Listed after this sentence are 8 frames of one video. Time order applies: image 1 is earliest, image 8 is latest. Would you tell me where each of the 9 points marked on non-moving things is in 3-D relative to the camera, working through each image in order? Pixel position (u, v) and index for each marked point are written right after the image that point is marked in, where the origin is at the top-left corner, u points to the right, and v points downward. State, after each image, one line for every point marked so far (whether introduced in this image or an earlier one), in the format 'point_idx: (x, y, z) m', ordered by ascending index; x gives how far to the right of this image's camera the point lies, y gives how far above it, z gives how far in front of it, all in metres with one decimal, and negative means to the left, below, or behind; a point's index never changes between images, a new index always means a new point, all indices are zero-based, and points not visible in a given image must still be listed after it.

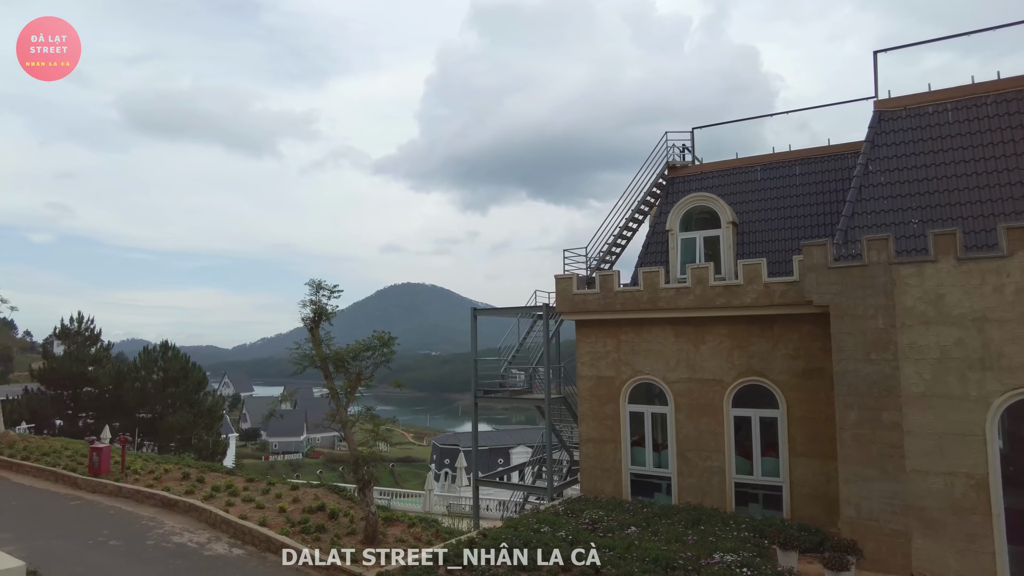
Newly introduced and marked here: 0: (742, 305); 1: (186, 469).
0: (+4.9, -0.4, +11.8) m
1: (-7.1, -4.0, +12.2) m
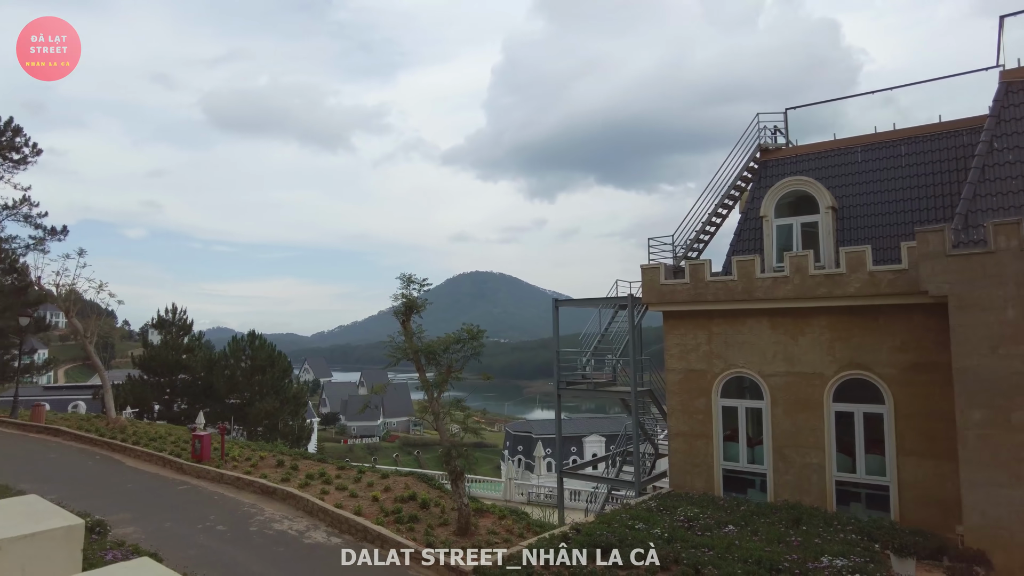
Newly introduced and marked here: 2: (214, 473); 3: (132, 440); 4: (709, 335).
0: (+6.6, -0.1, +11.0) m
1: (-5.2, -3.8, +12.7) m
2: (-5.9, -3.7, +10.9) m
3: (-8.9, -3.6, +12.9) m
4: (+4.4, -1.0, +12.4) m
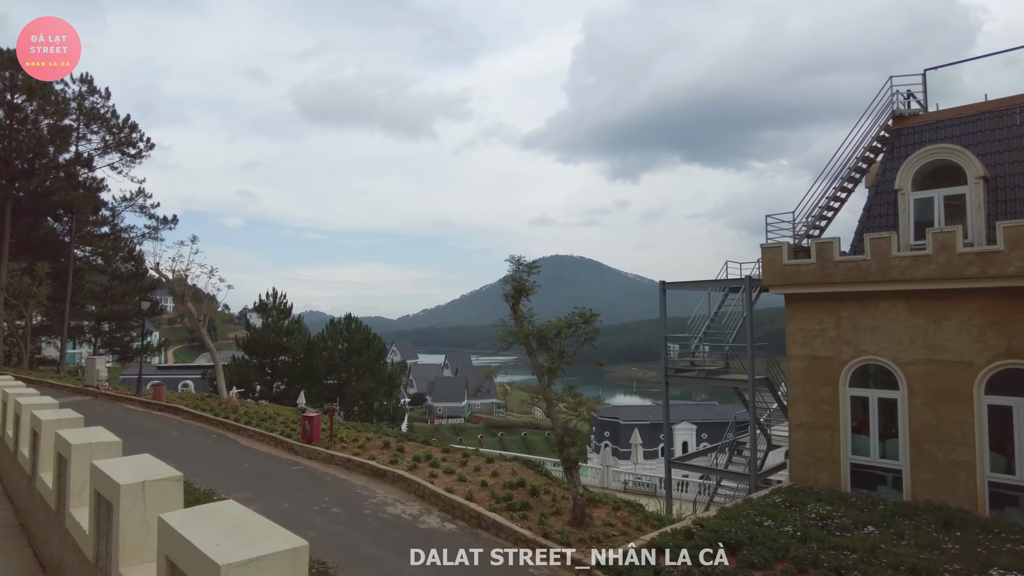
0: (+8.6, +0.2, +9.6) m
1: (-2.9, -3.5, +12.9) m
2: (-3.8, -3.3, +11.2) m
3: (-6.5, -3.2, +13.6) m
4: (+6.6, -0.6, +11.3) m
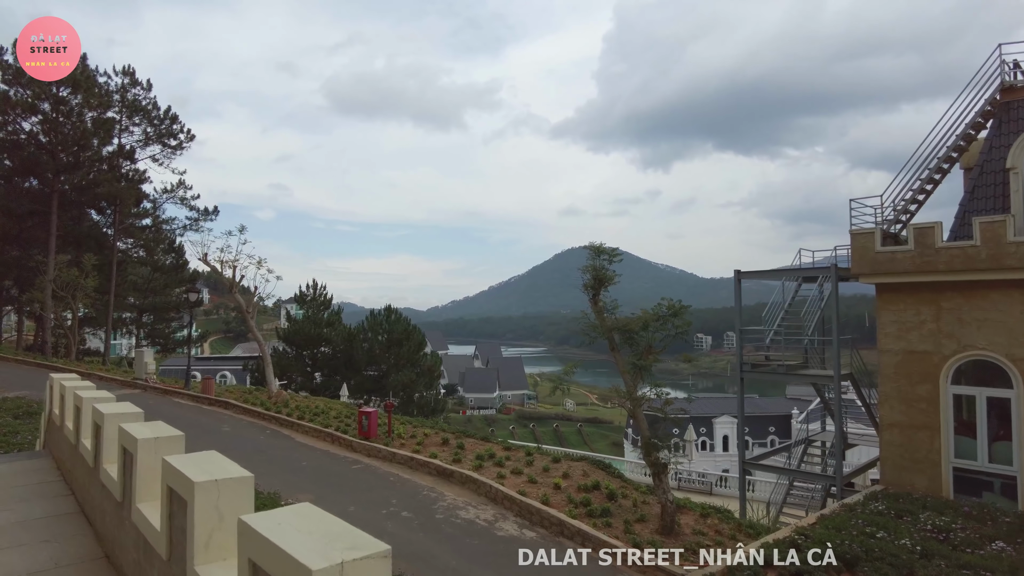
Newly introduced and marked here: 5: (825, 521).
0: (+9.8, +0.4, +8.5) m
1: (-1.5, -3.3, +12.4) m
2: (-2.5, -3.2, +10.7) m
3: (-5.1, -3.0, +13.2) m
4: (+7.8, -0.4, +10.3) m
5: (+4.7, -3.5, +8.3) m
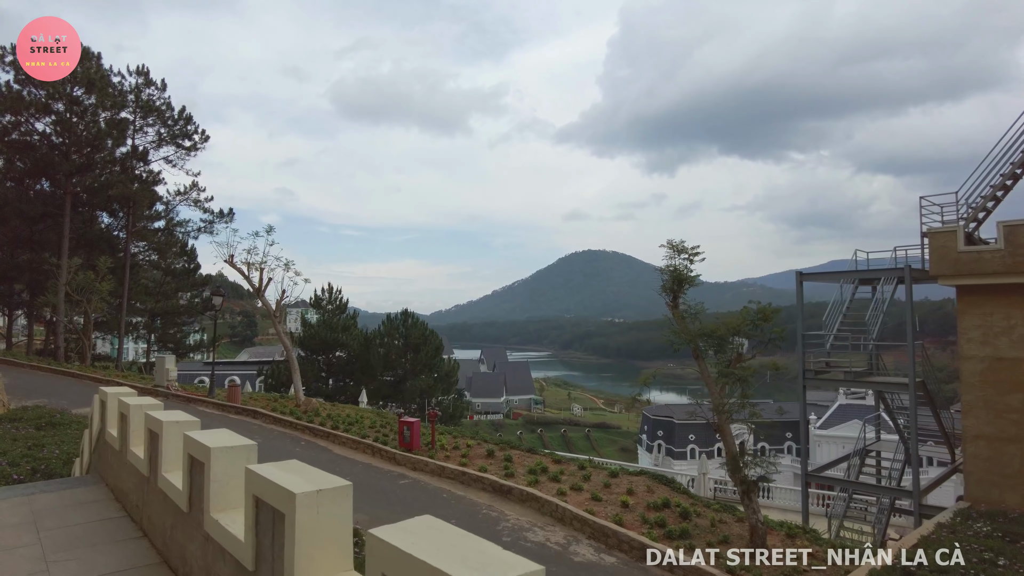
0: (+10.8, +0.4, +7.8) m
1: (-0.5, -3.3, +11.7) m
2: (-1.5, -3.2, +10.0) m
3: (-4.1, -3.1, +12.5) m
4: (+8.9, -0.4, +9.6) m
5: (+5.7, -3.5, +7.6) m
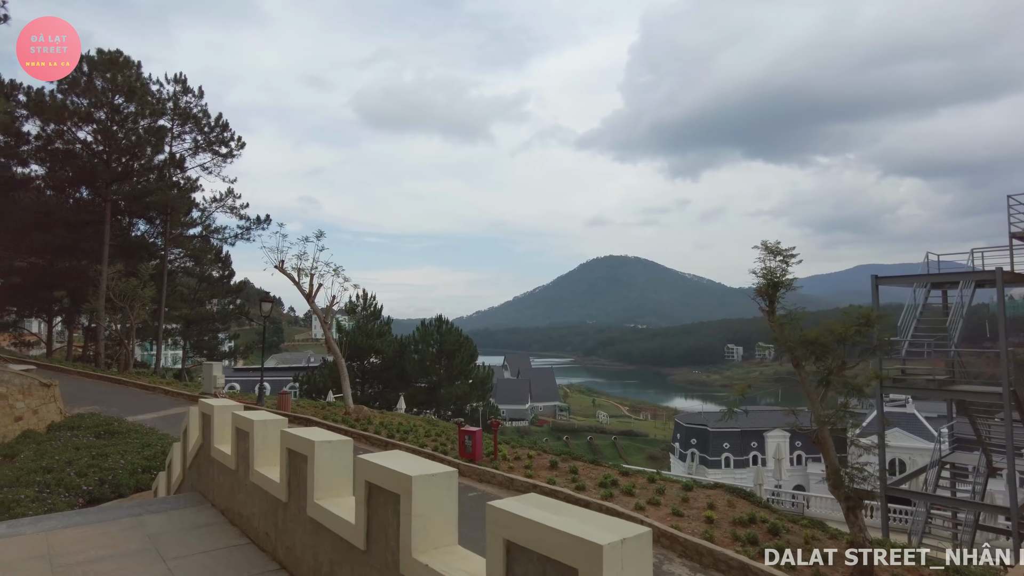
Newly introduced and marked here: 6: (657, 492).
0: (+11.9, +0.4, +7.0) m
1: (+0.7, -3.4, +11.3) m
2: (-0.3, -3.3, +9.7) m
3: (-2.8, -3.2, +12.2) m
4: (+10.0, -0.5, +8.9) m
5: (+6.8, -3.5, +6.9) m
6: (+2.5, -3.4, +9.3) m
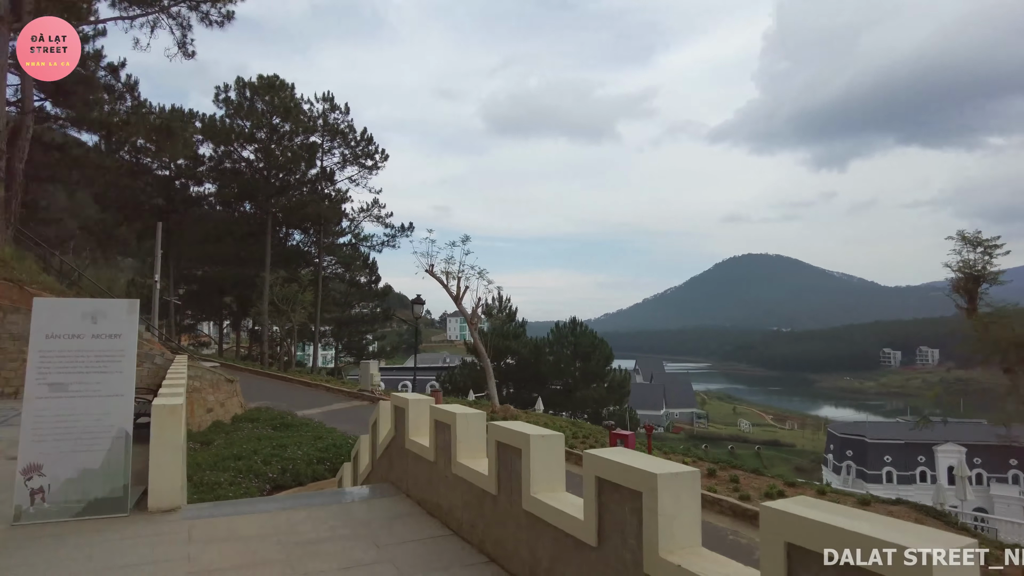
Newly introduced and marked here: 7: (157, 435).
0: (+13.6, +0.6, +4.1) m
1: (+3.7, -3.4, +10.7) m
2: (+2.4, -3.3, +9.4) m
3: (+0.5, -3.2, +12.4) m
4: (+12.2, -0.3, +6.3) m
5: (+8.6, -3.4, +5.1) m
6: (+4.9, -3.4, +8.4) m
7: (-3.6, -1.5, +5.6) m
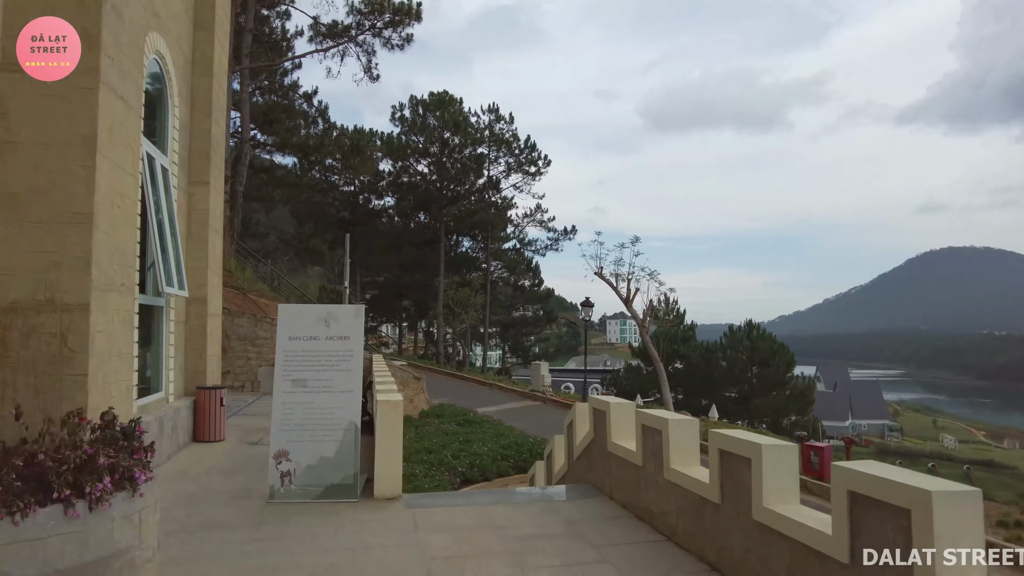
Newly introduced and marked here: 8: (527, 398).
0: (+14.5, +0.8, +0.2) m
1: (+6.9, -3.4, +9.3) m
2: (+5.3, -3.3, +8.3) m
3: (+4.3, -3.3, +11.8) m
4: (+13.8, -0.1, +2.7) m
5: (+10.1, -3.3, +2.5) m
6: (+7.5, -3.3, +6.7) m
7: (-1.5, -1.6, +6.4) m
8: (+0.6, -3.6, +18.6) m
